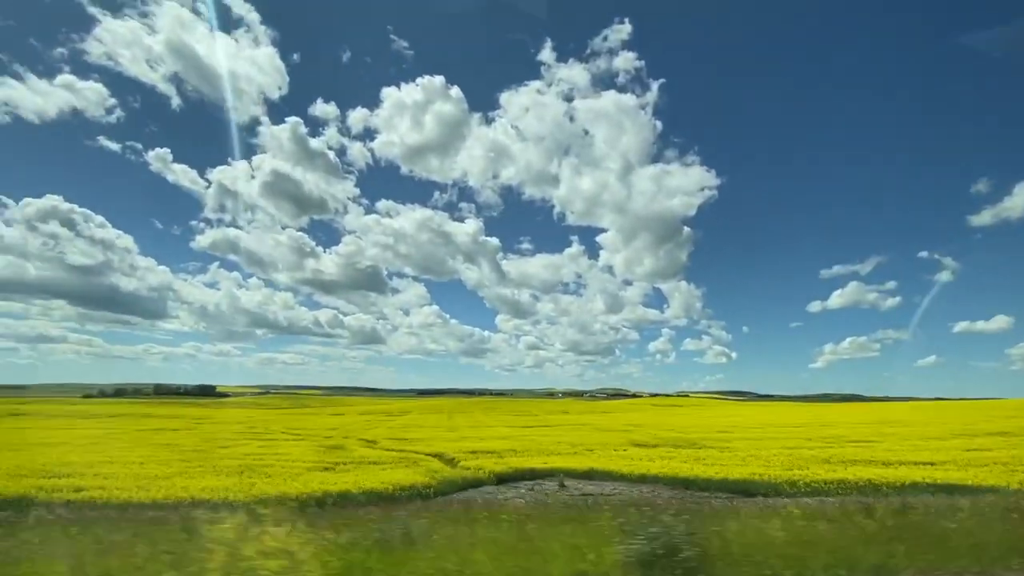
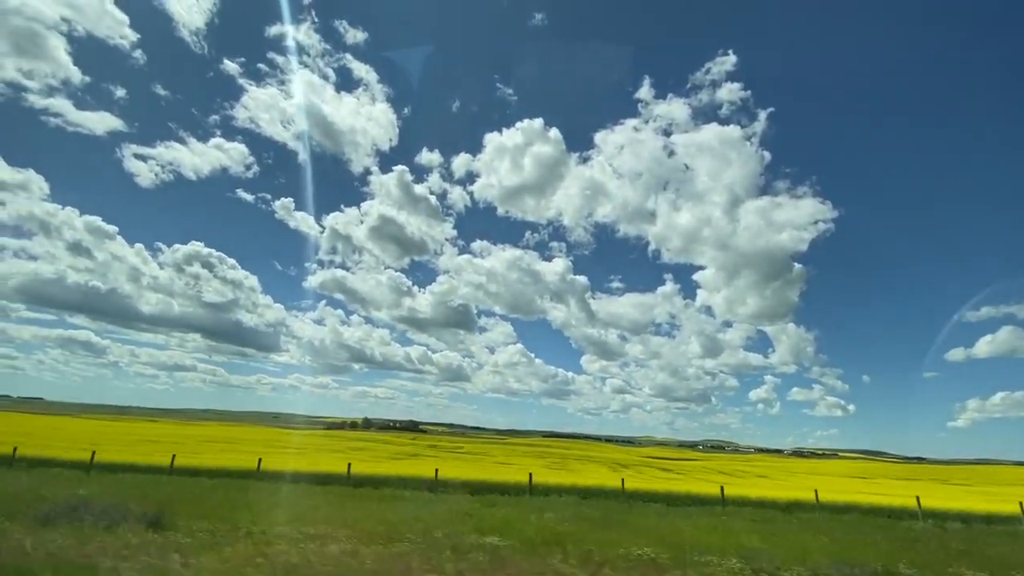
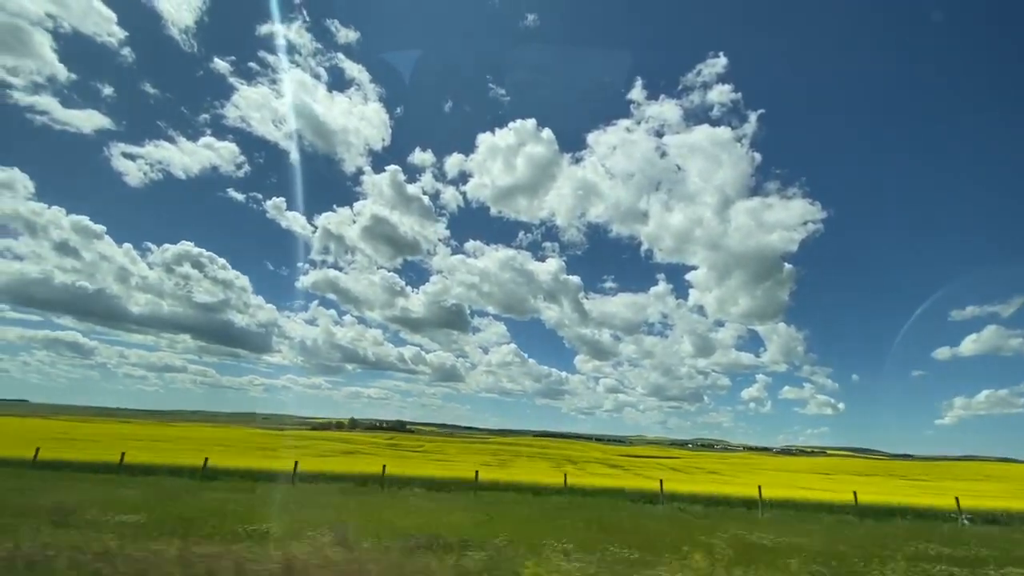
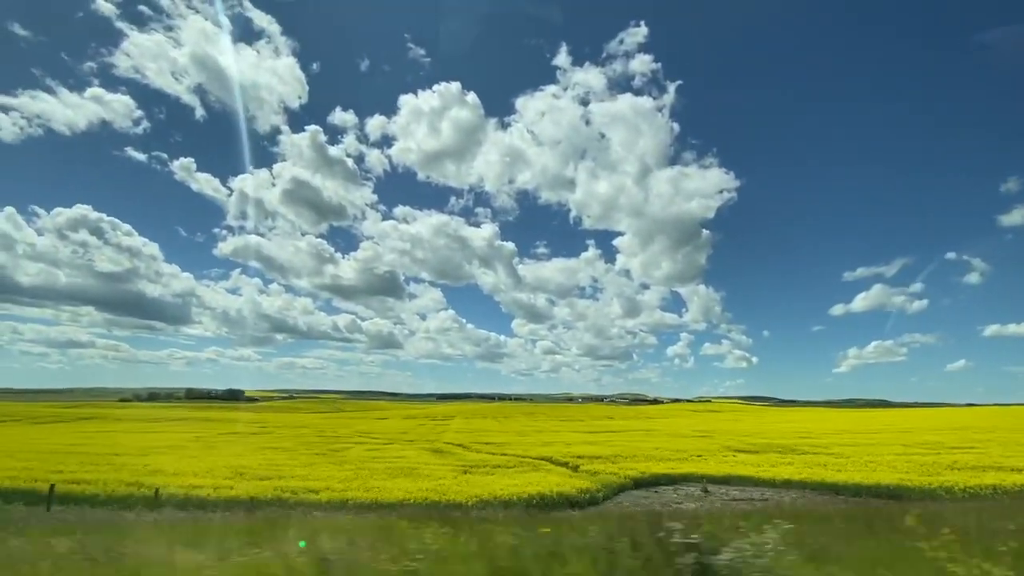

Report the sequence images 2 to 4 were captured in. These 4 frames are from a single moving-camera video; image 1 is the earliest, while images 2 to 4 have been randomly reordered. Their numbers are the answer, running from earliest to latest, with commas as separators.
4, 3, 2
